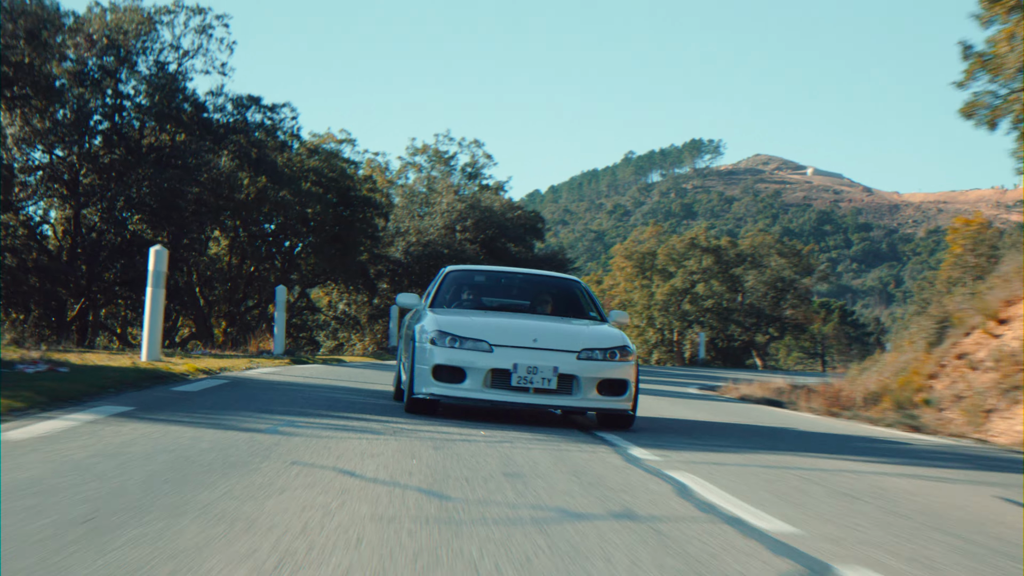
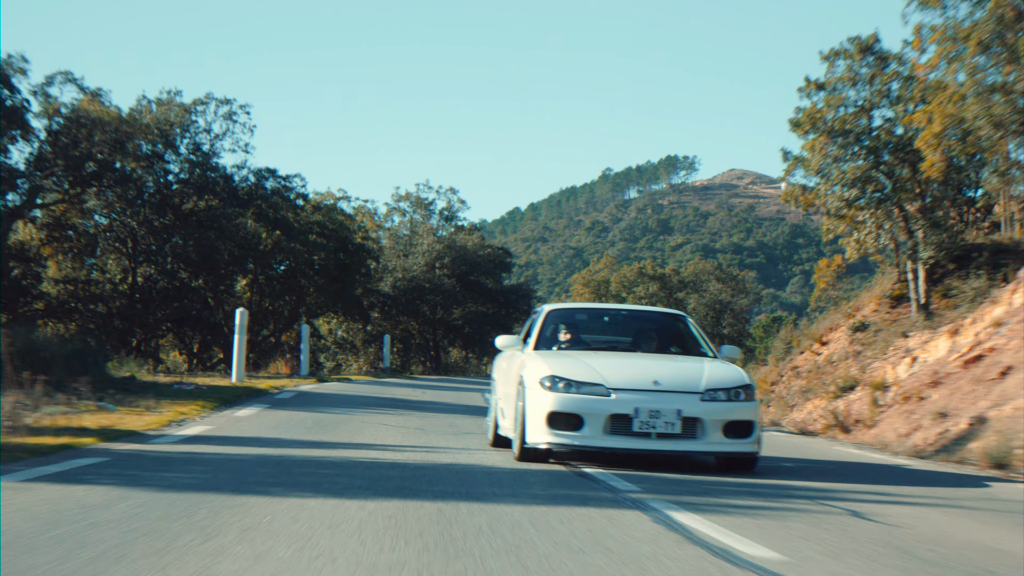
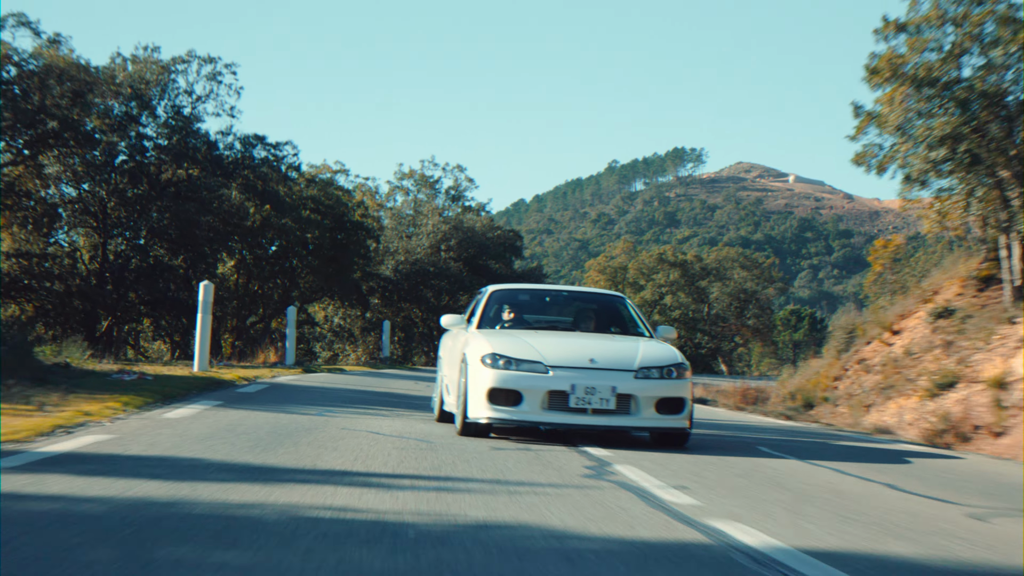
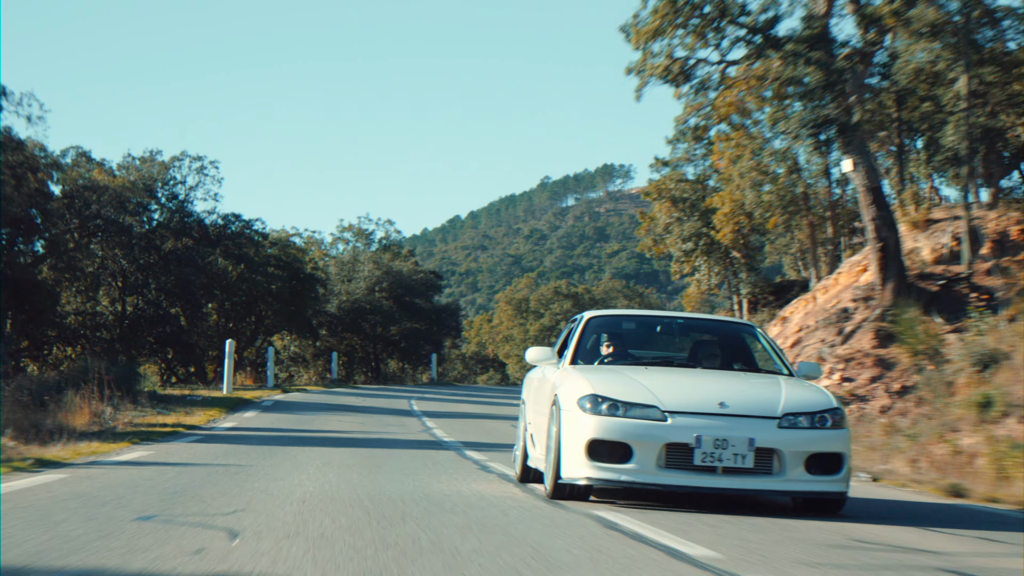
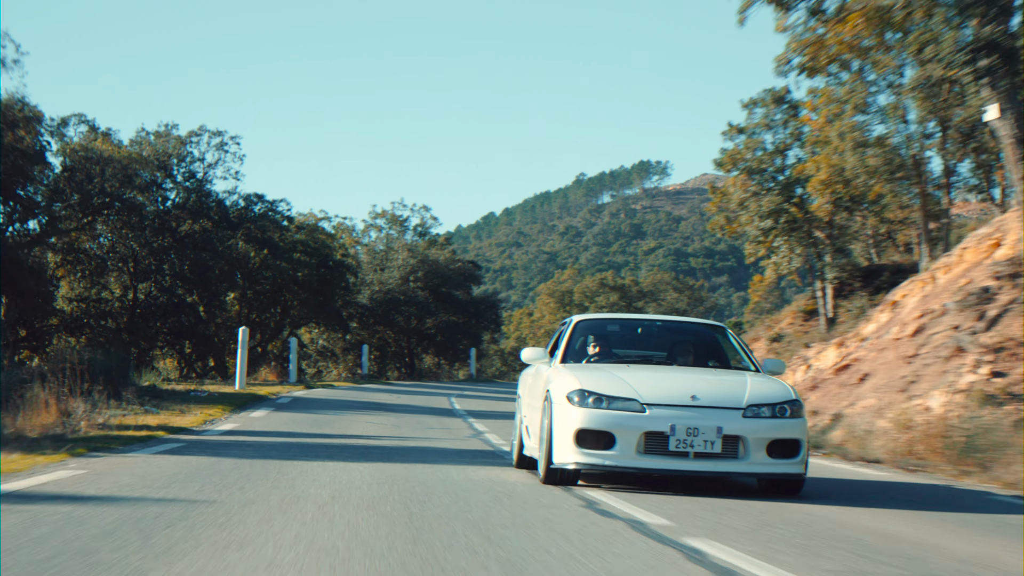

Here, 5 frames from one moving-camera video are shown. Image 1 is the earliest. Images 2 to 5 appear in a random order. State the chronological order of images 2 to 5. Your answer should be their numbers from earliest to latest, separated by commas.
3, 2, 5, 4
